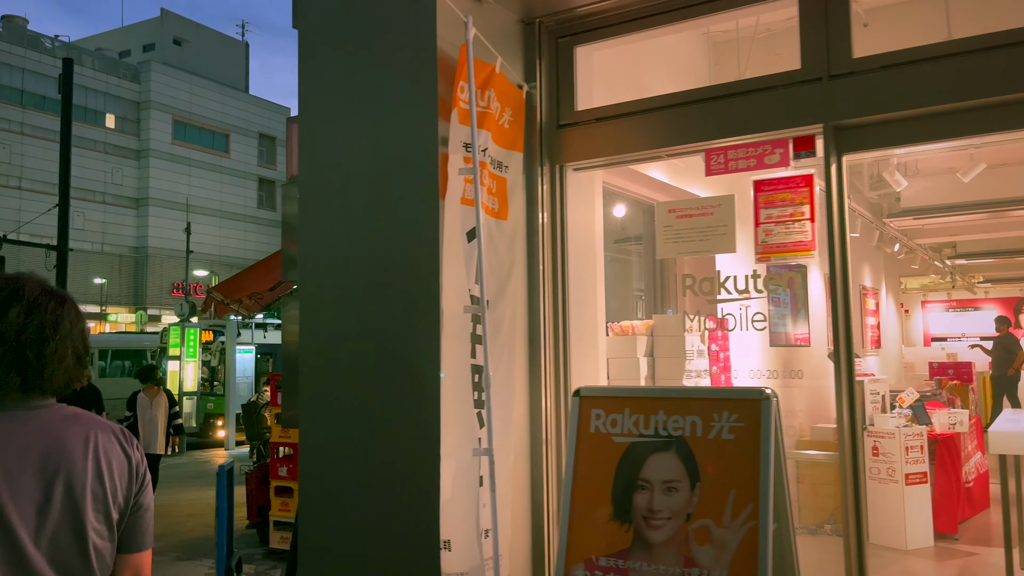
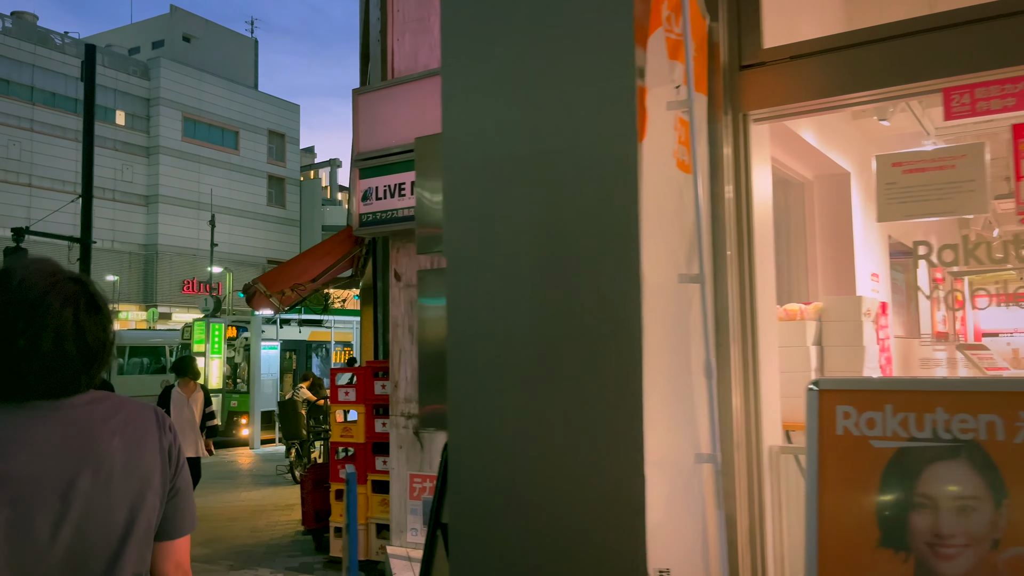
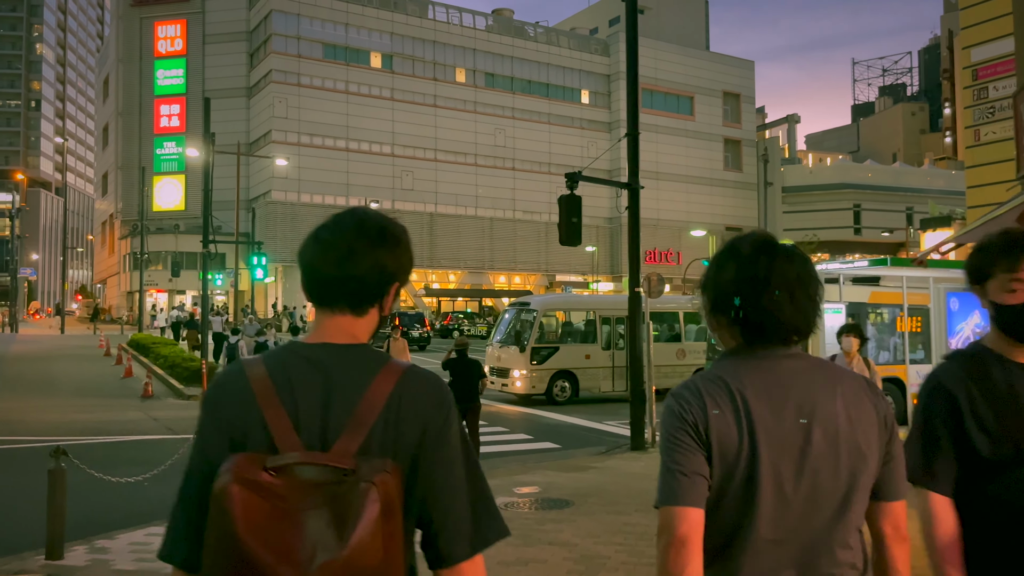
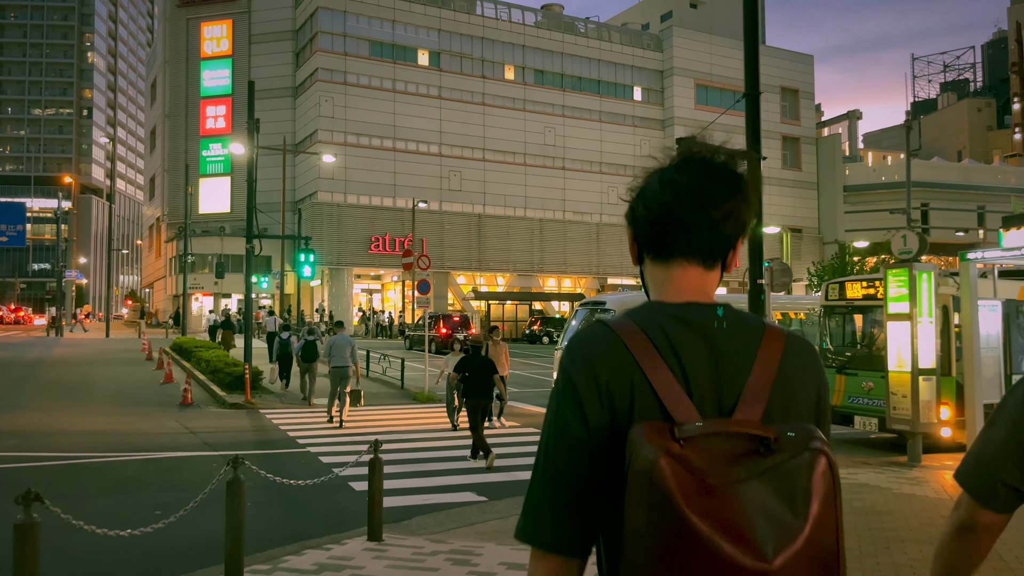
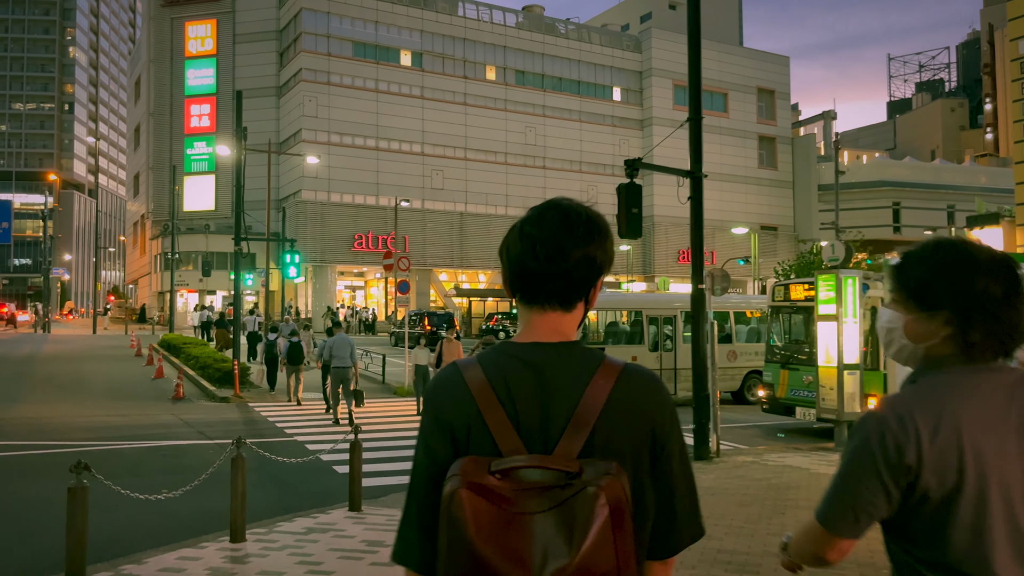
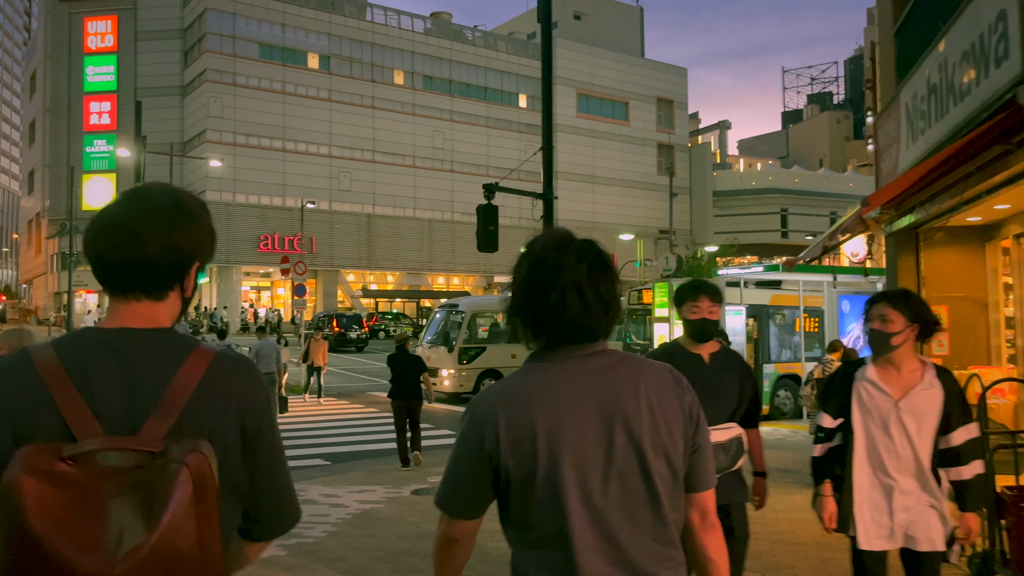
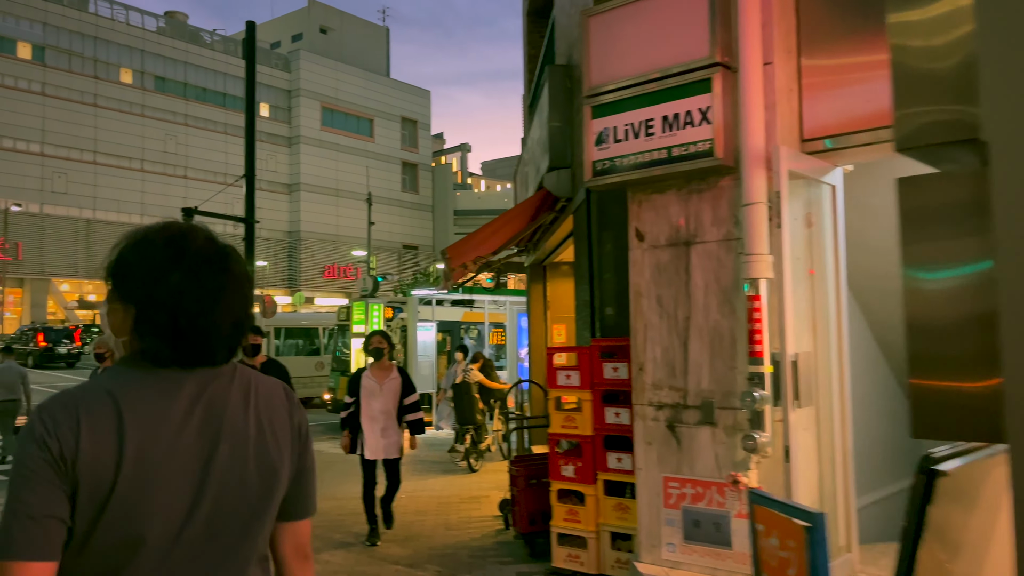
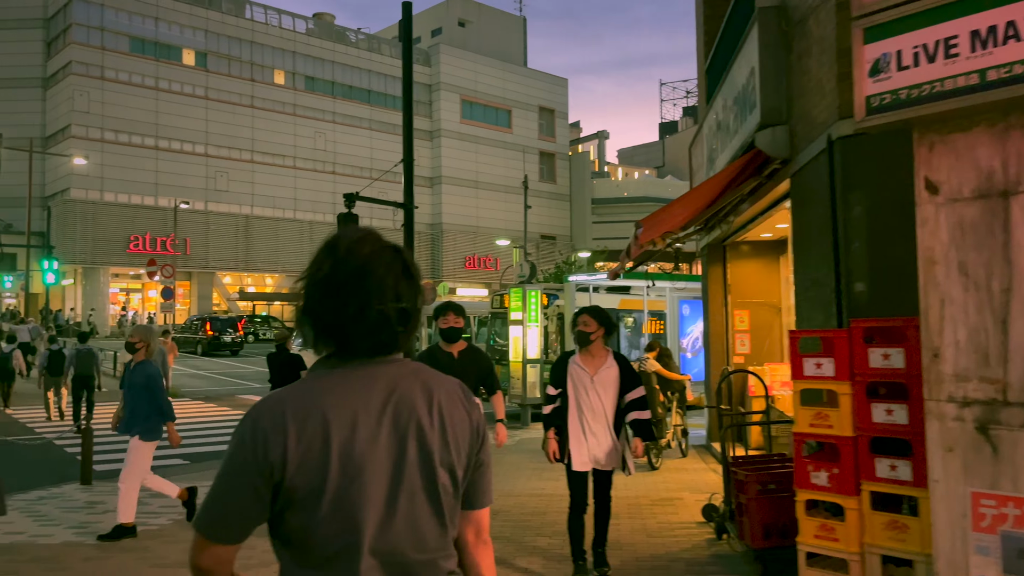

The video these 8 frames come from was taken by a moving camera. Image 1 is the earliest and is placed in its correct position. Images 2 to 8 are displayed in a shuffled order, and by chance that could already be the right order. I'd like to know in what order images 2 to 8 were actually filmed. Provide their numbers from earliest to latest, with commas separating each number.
2, 7, 8, 6, 3, 5, 4
